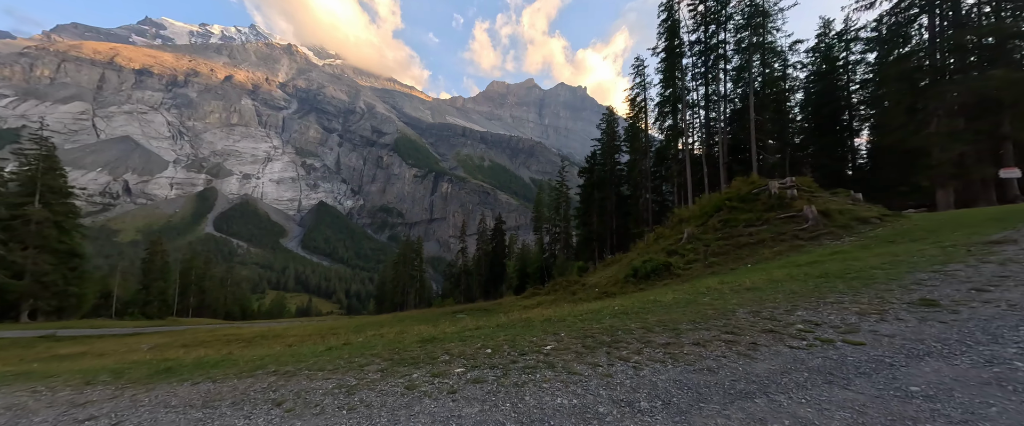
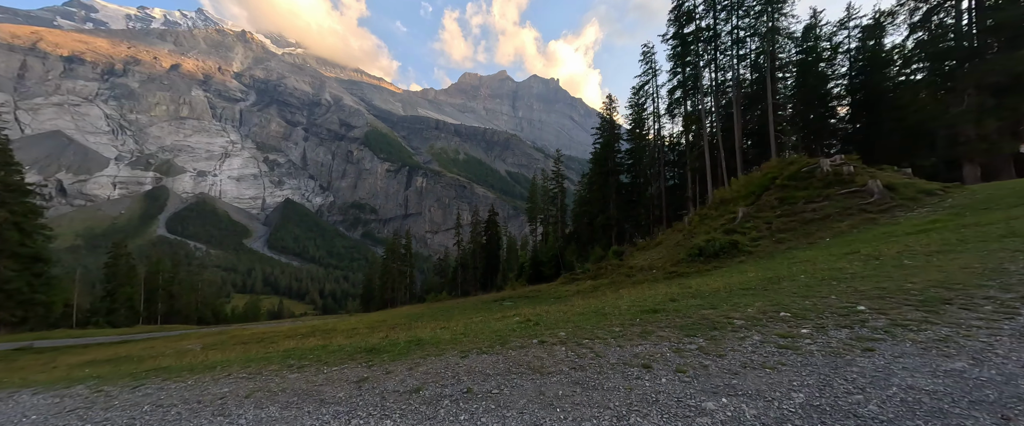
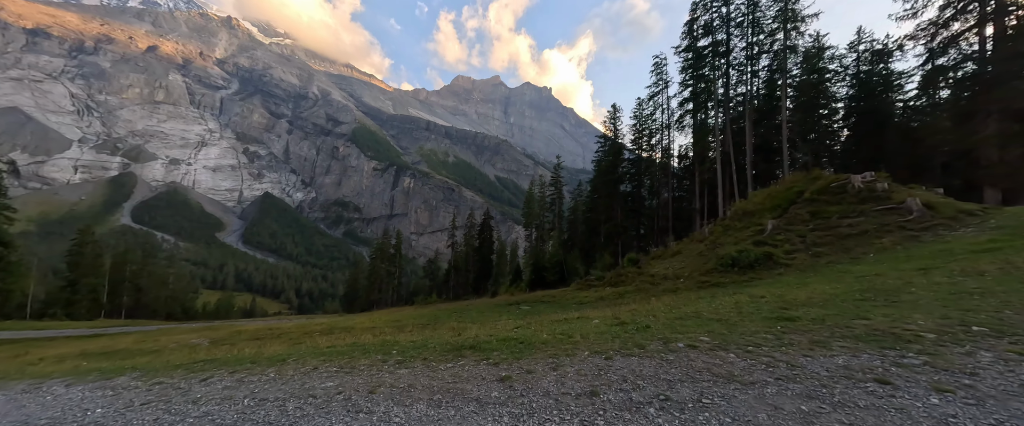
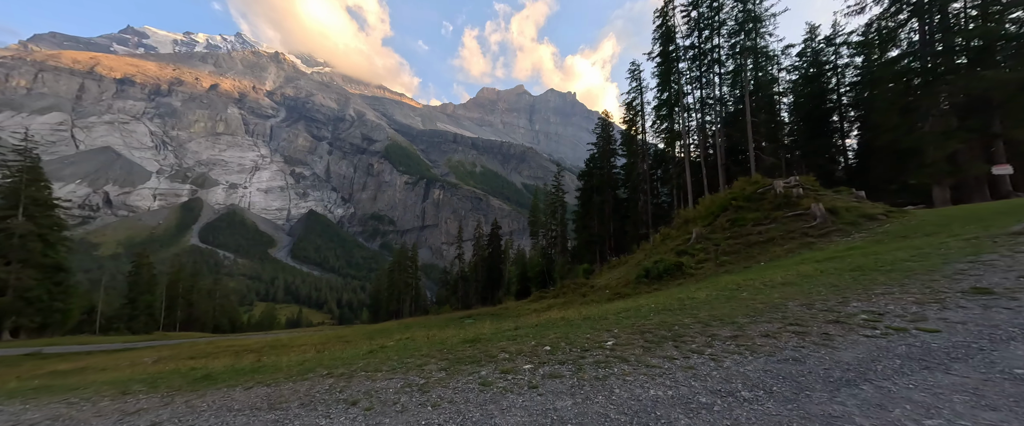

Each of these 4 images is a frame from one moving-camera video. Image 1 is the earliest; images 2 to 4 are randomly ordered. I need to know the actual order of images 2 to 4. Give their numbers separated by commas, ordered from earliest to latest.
4, 2, 3
